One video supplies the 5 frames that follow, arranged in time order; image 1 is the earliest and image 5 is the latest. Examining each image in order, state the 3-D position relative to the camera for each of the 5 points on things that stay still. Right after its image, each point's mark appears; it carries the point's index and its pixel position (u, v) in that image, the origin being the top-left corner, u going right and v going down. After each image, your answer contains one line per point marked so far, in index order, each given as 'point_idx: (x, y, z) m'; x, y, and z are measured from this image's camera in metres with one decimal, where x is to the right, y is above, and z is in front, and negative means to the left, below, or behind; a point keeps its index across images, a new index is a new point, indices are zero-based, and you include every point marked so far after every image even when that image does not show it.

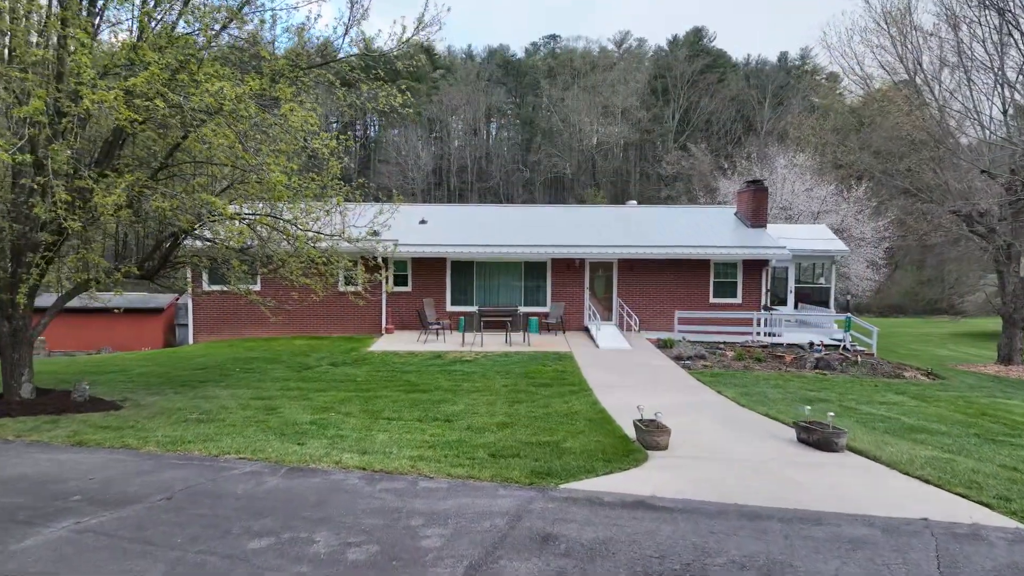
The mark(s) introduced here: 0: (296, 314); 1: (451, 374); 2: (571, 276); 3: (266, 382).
0: (-4.7, -0.5, +18.0) m
1: (-1.0, -1.4, +12.9) m
2: (+1.3, +0.2, +18.3) m
3: (-3.7, -1.4, +12.5) m
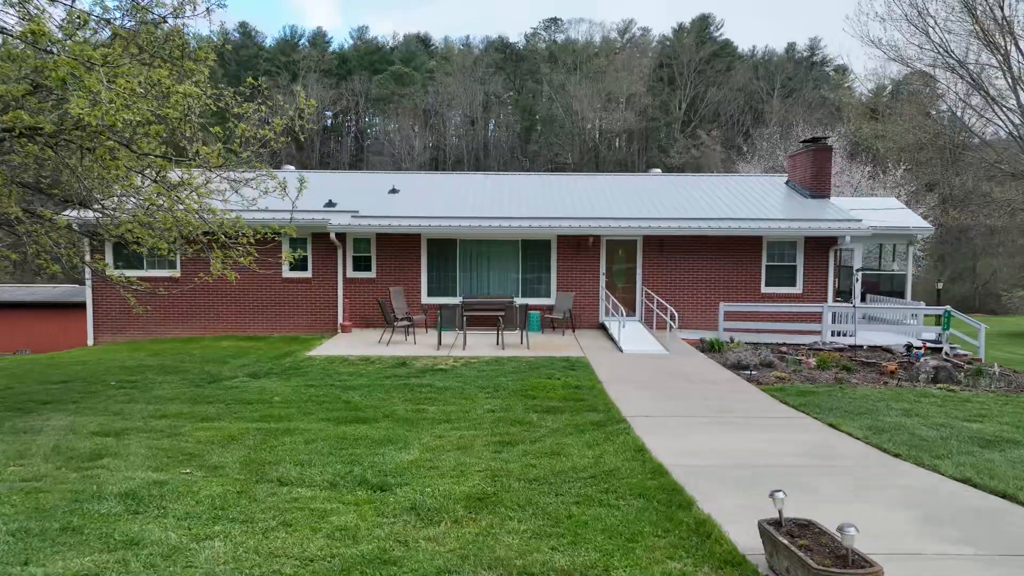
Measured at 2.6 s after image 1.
0: (-4.8, -0.3, +14.0) m
1: (-1.1, -1.1, +8.9) m
2: (+1.2, +0.5, +14.2) m
3: (-3.8, -1.2, +8.4) m
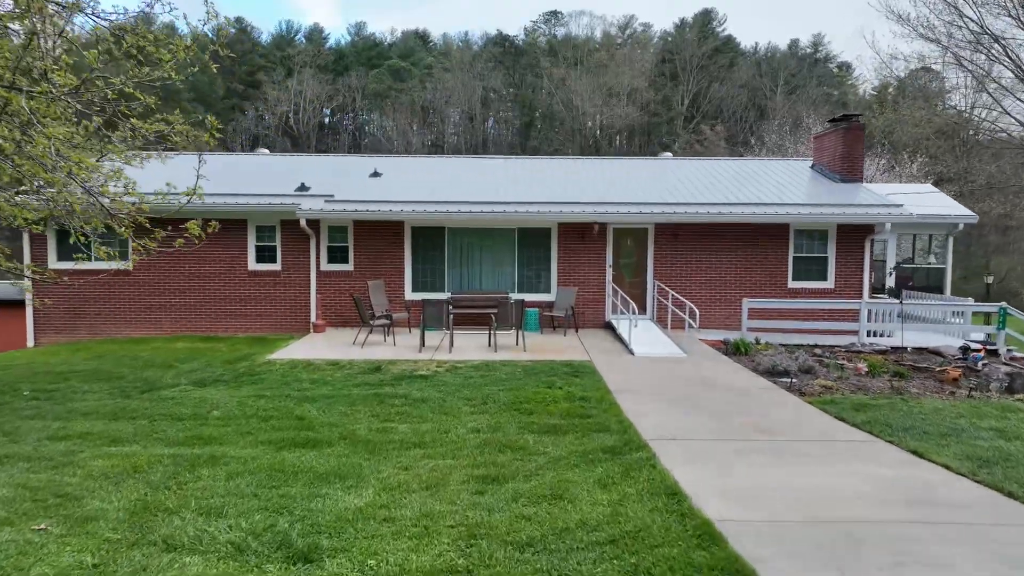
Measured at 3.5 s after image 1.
0: (-4.9, -0.2, +12.4) m
1: (-1.1, -1.0, +7.3) m
2: (+1.2, +0.6, +12.6) m
3: (-3.9, -1.1, +6.8) m
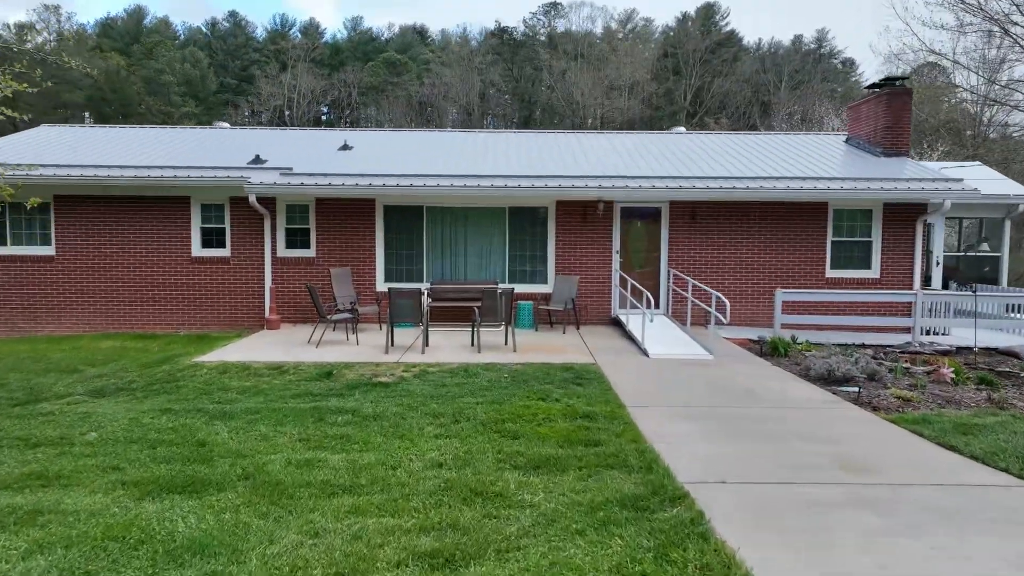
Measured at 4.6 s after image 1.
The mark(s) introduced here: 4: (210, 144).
0: (-5.0, -0.1, +10.5) m
1: (-1.3, -0.9, +5.4) m
2: (+1.0, +0.7, +10.8) m
3: (-4.0, -1.0, +5.0) m
4: (-4.2, +2.0, +11.6) m
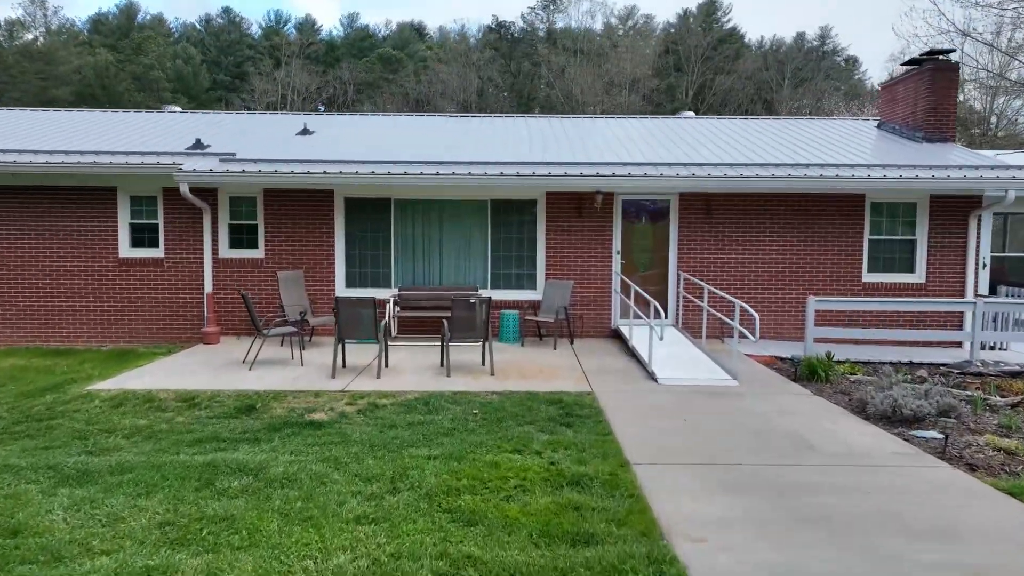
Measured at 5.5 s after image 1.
0: (-5.2, -0.2, +9.0) m
1: (-1.5, -1.0, +3.9) m
2: (+0.9, +0.6, +9.2) m
3: (-4.2, -1.0, +3.4) m
4: (-4.4, +1.9, +10.0) m
